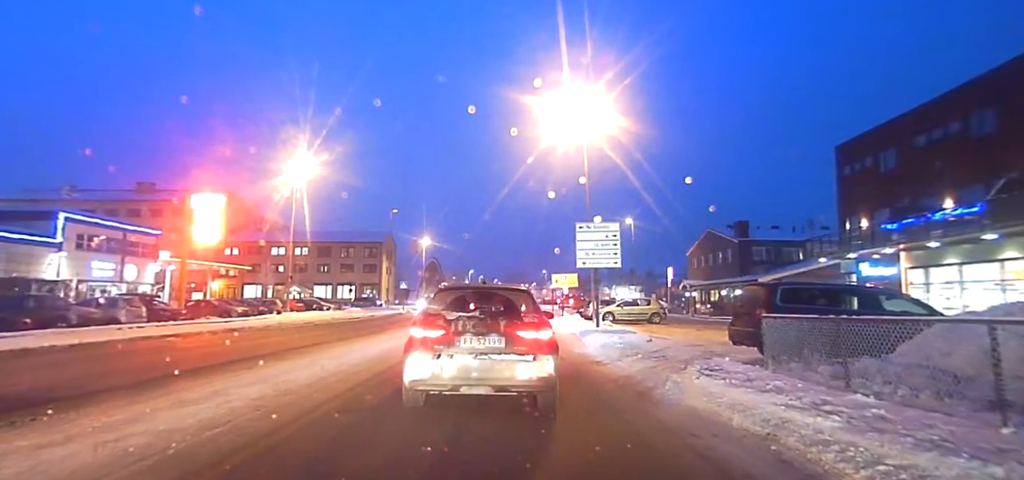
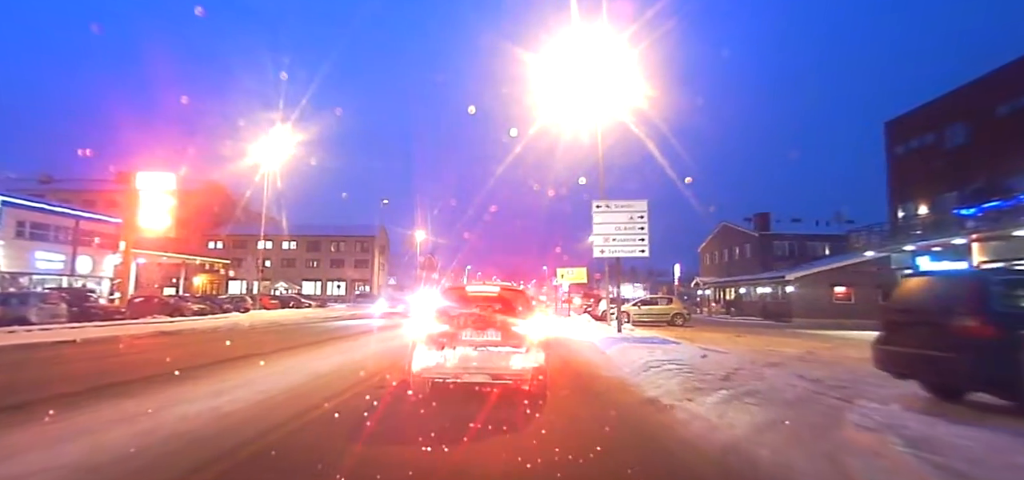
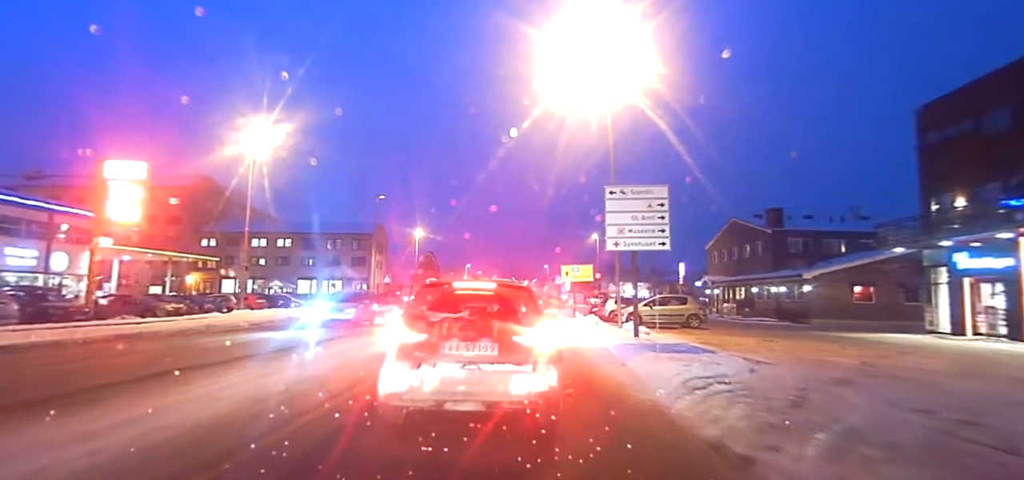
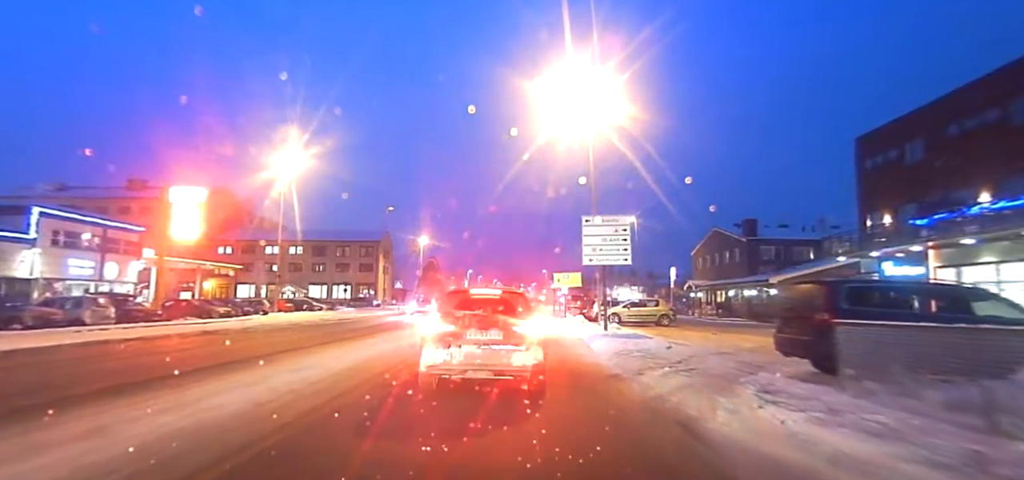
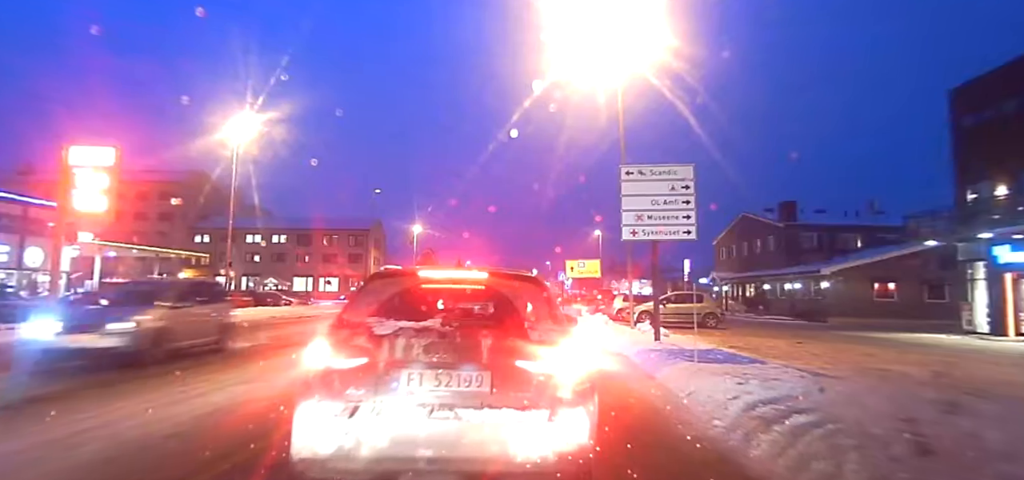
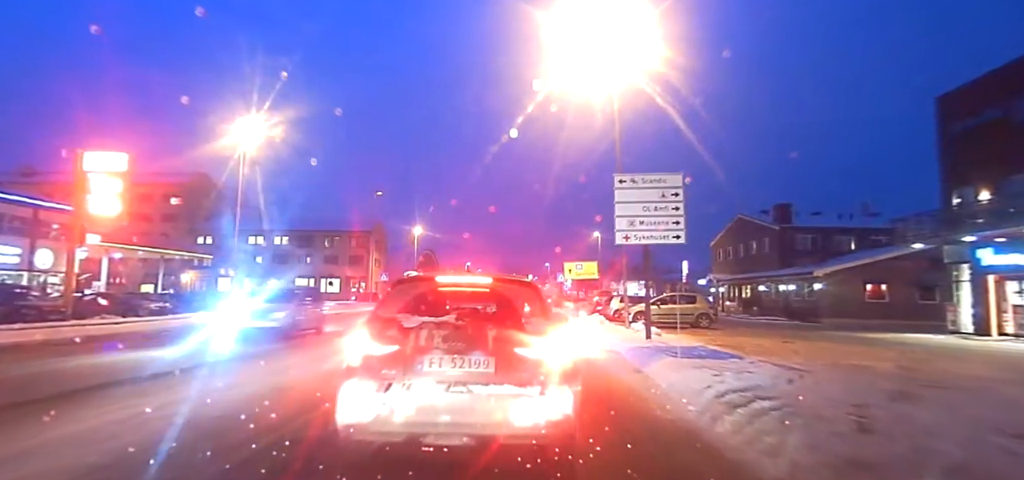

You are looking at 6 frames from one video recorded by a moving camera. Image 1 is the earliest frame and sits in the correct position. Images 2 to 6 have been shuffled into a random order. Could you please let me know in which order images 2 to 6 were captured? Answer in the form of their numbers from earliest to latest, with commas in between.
4, 2, 3, 6, 5
